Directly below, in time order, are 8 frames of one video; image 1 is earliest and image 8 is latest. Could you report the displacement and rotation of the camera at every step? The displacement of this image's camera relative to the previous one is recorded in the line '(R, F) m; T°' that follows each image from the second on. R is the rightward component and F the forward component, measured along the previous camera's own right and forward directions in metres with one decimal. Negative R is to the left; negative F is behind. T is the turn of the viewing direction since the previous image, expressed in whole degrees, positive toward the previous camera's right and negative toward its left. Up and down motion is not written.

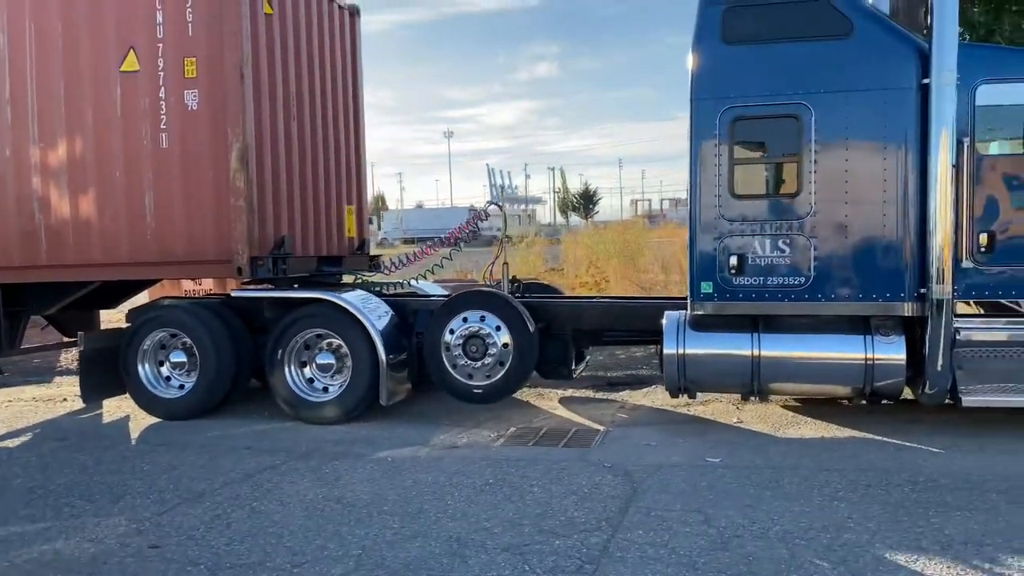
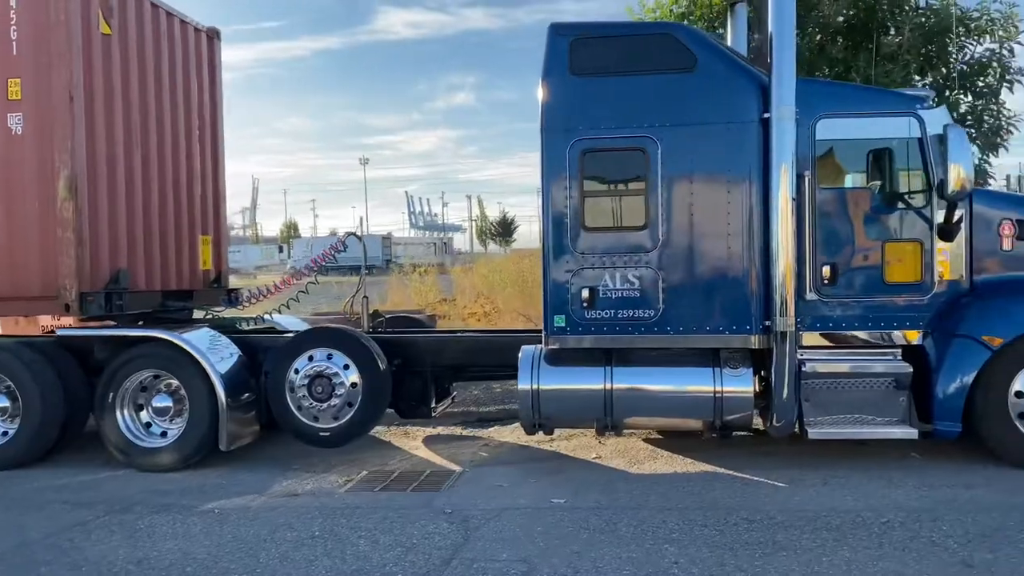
(+0.5, +0.2) m; +6°
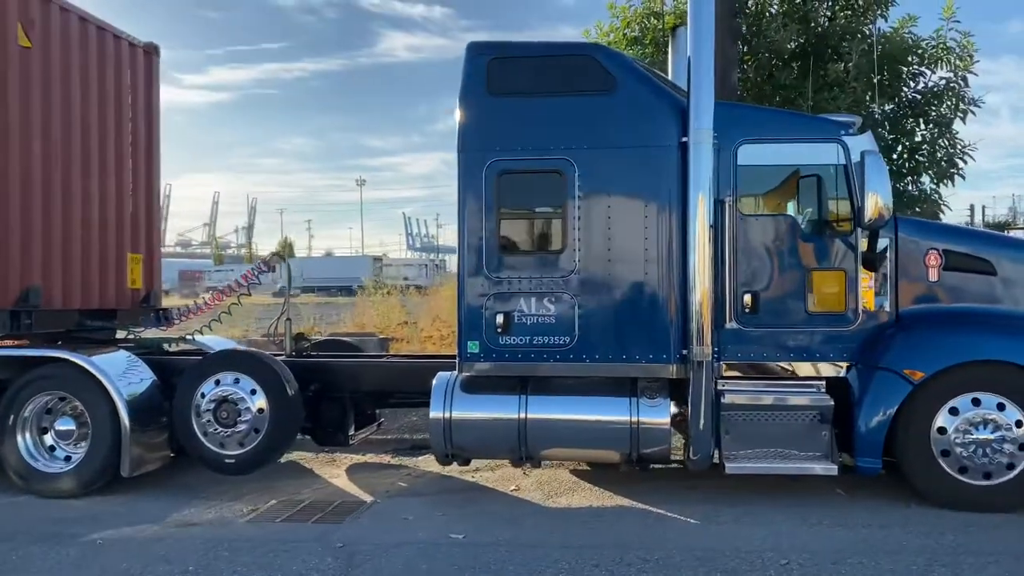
(+0.6, +0.2) m; 0°
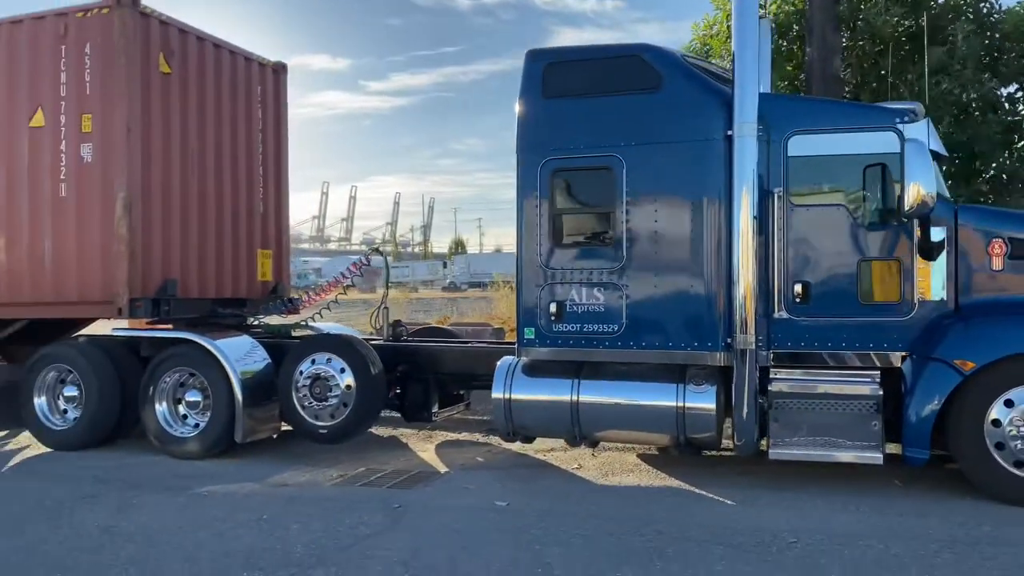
(+0.9, -0.4) m; -11°
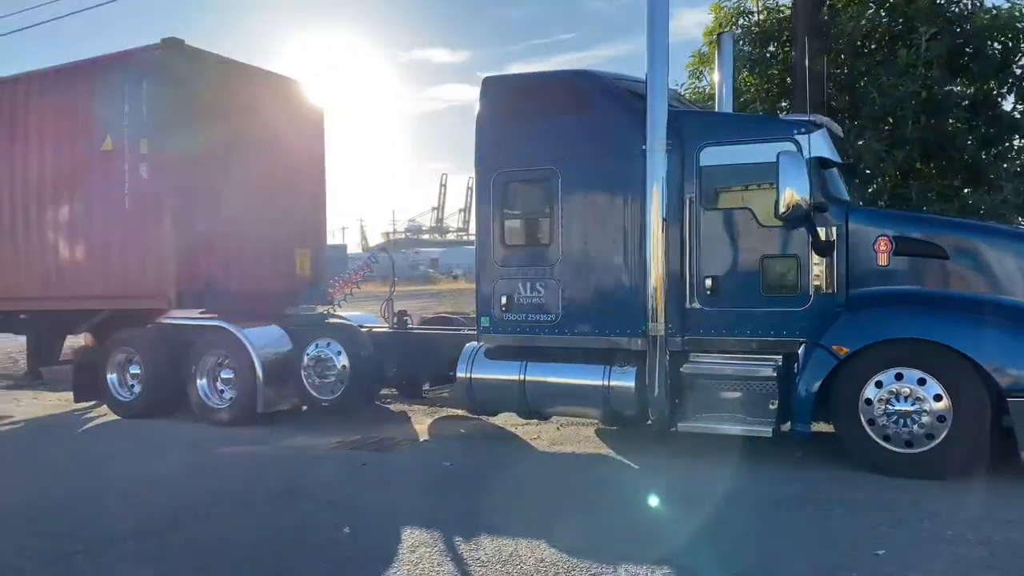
(+1.4, -1.0) m; -8°
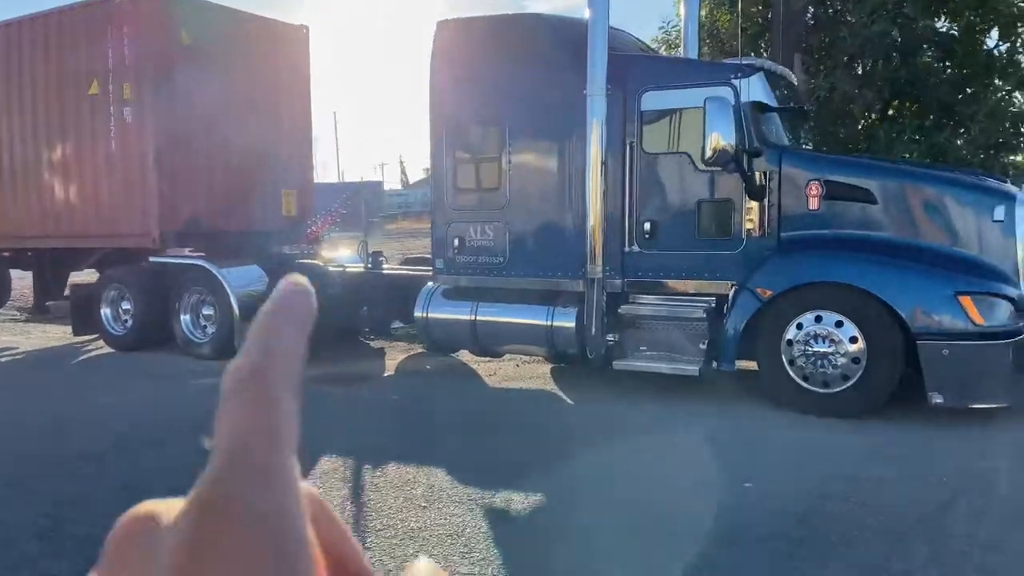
(+0.8, -0.2) m; -3°
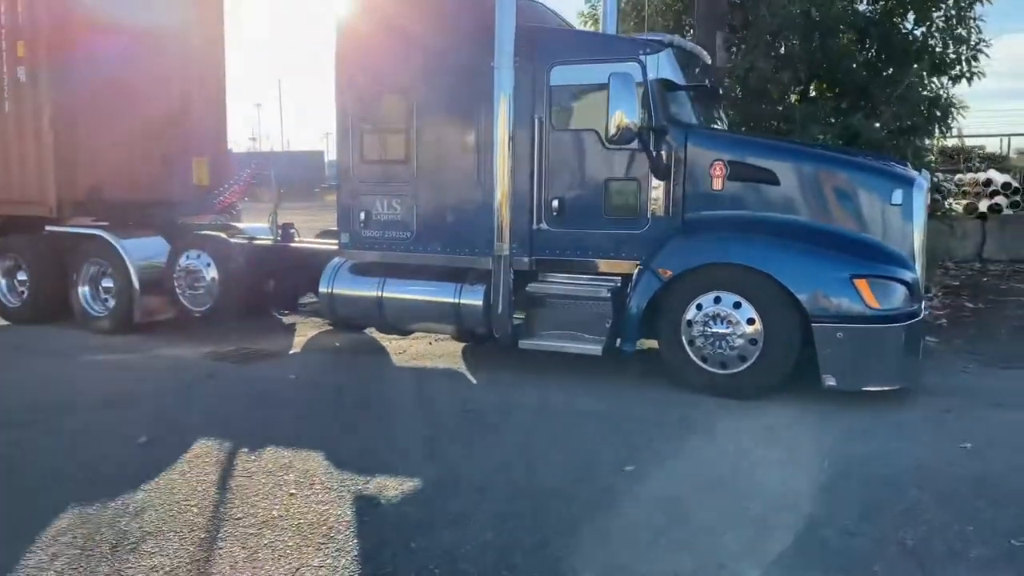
(+0.4, +0.2) m; +4°
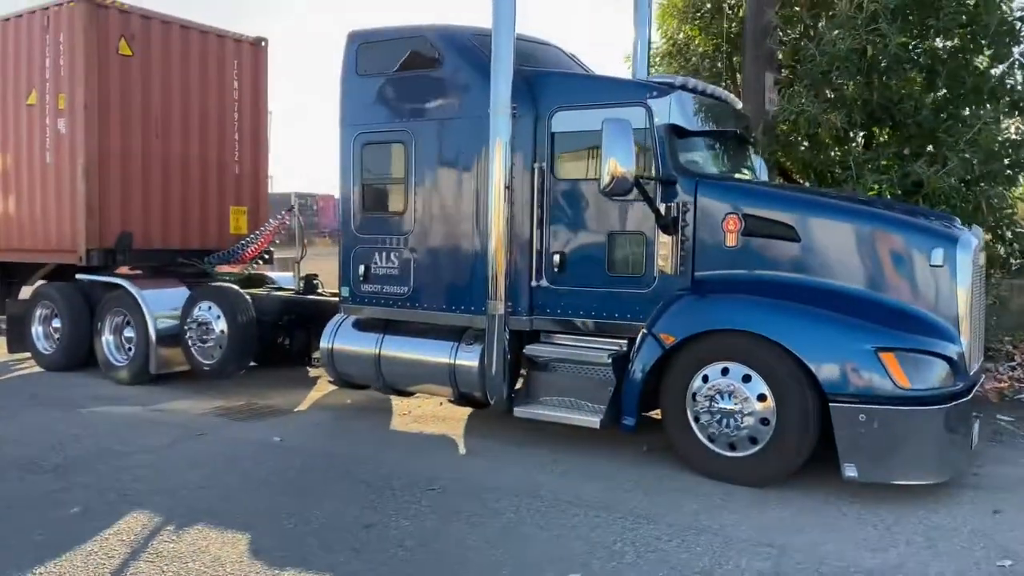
(+0.8, +0.6) m; -7°
